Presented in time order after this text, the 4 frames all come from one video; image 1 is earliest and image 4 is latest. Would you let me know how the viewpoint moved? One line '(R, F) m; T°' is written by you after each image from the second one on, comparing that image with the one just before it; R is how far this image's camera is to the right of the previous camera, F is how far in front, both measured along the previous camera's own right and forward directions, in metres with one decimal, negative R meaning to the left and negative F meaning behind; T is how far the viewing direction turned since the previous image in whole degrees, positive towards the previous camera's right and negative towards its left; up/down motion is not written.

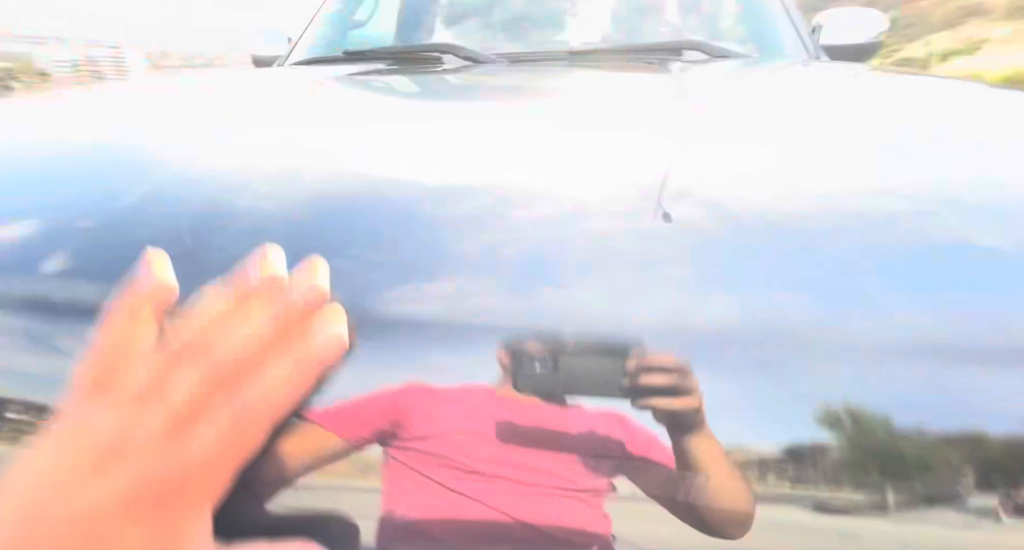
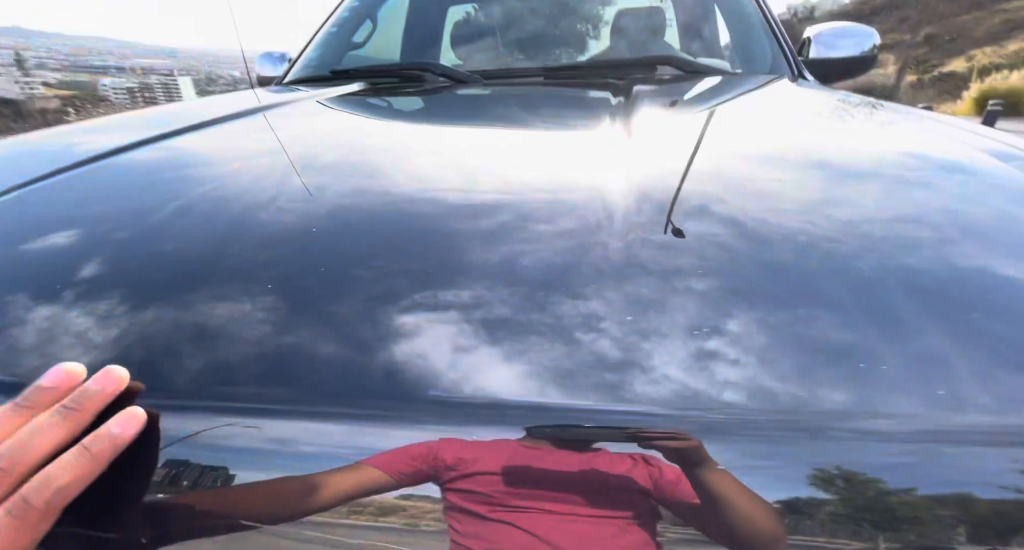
(+0.1, 0.0) m; -3°
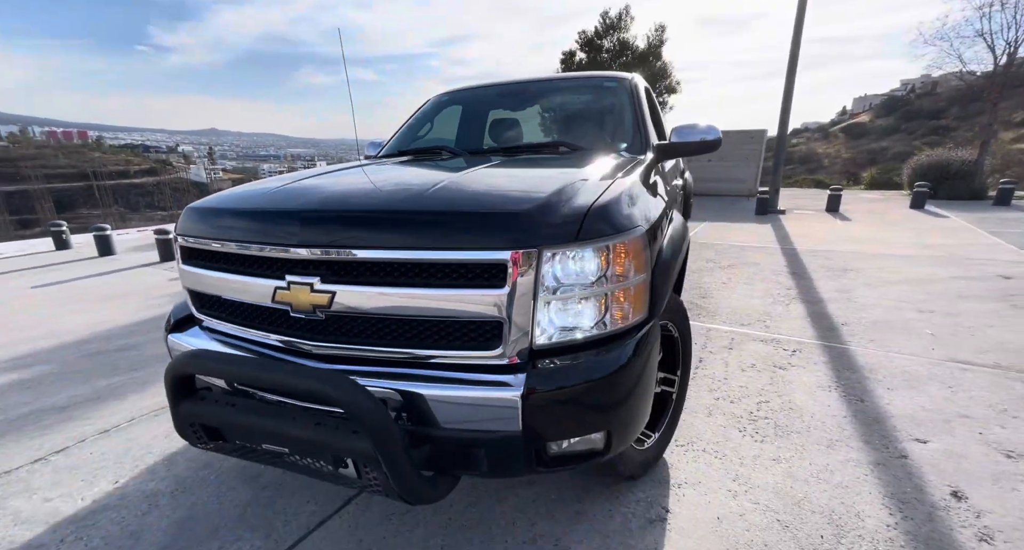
(+0.6, -0.9) m; -11°
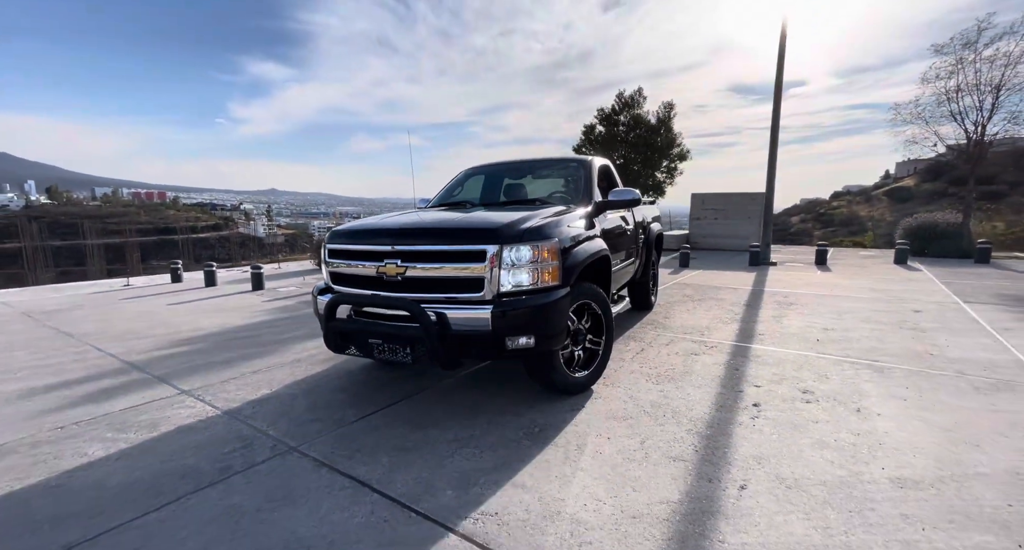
(+0.3, -1.4) m; -4°
